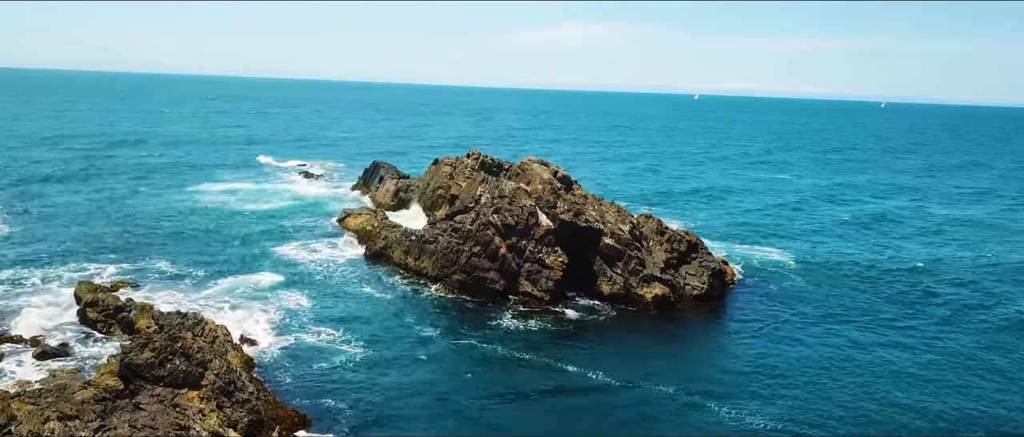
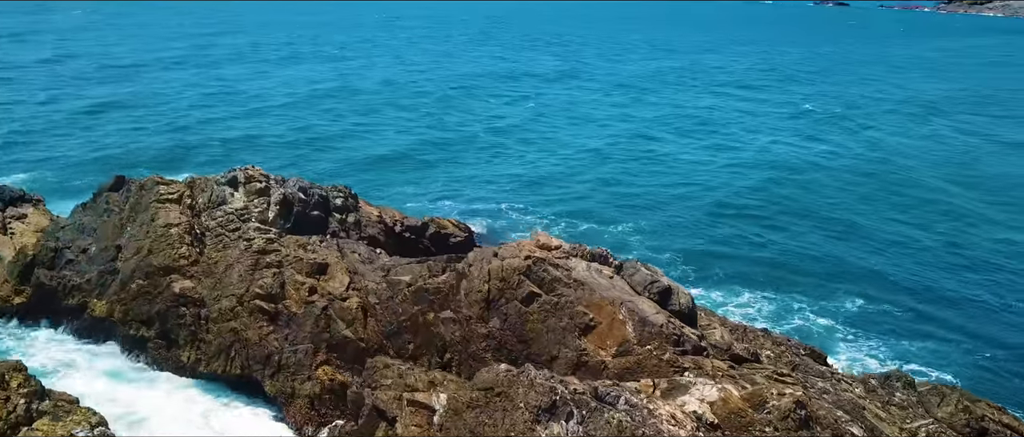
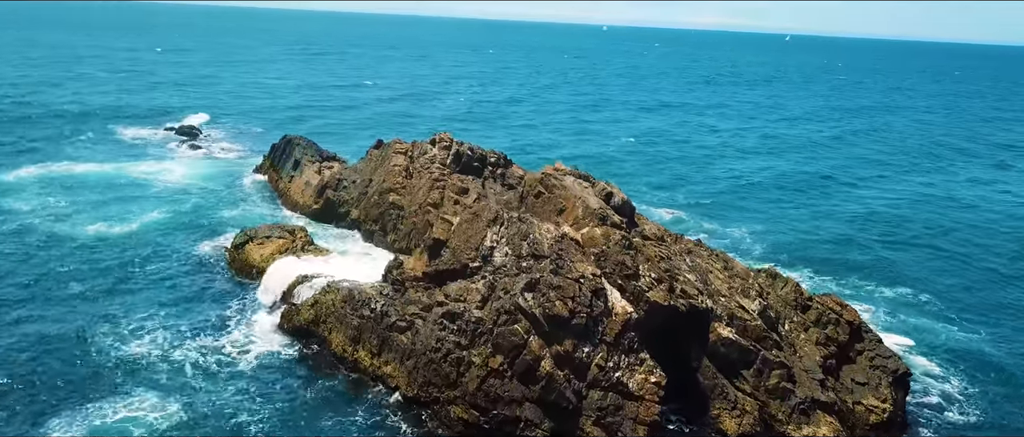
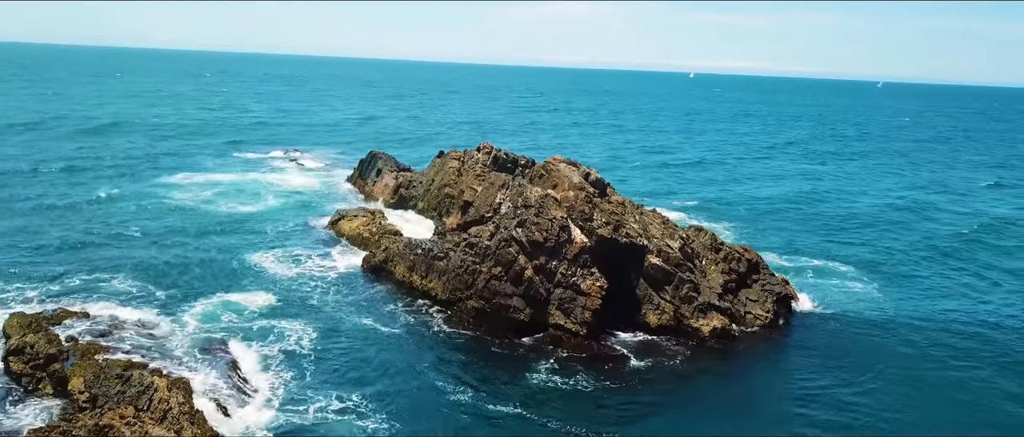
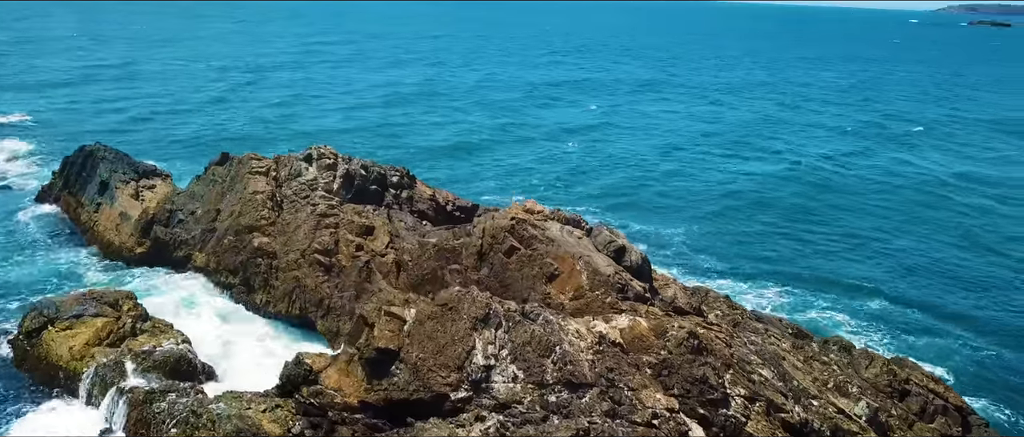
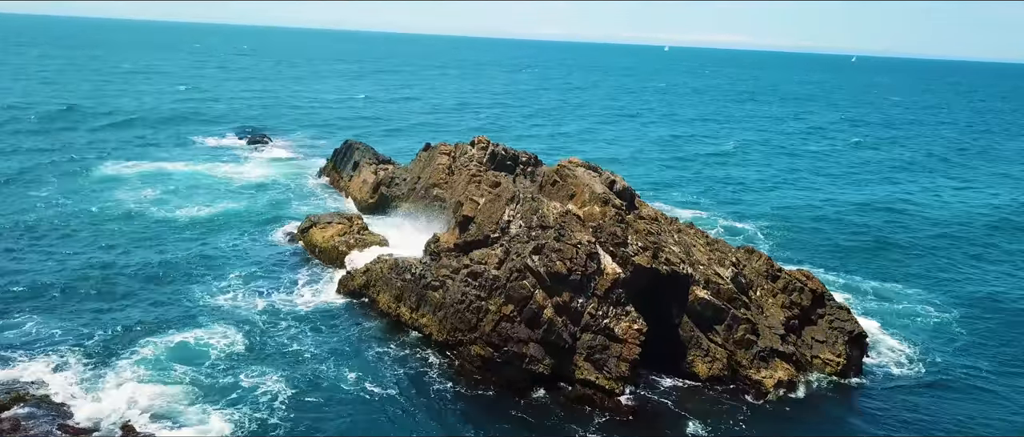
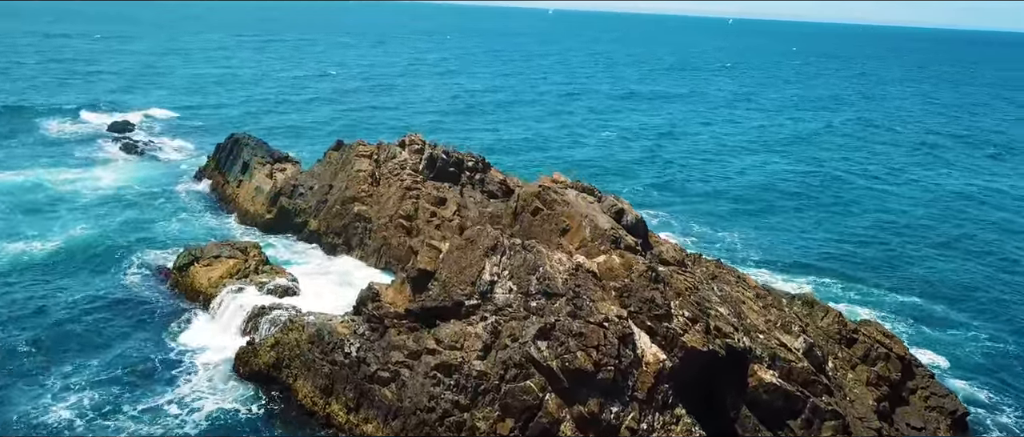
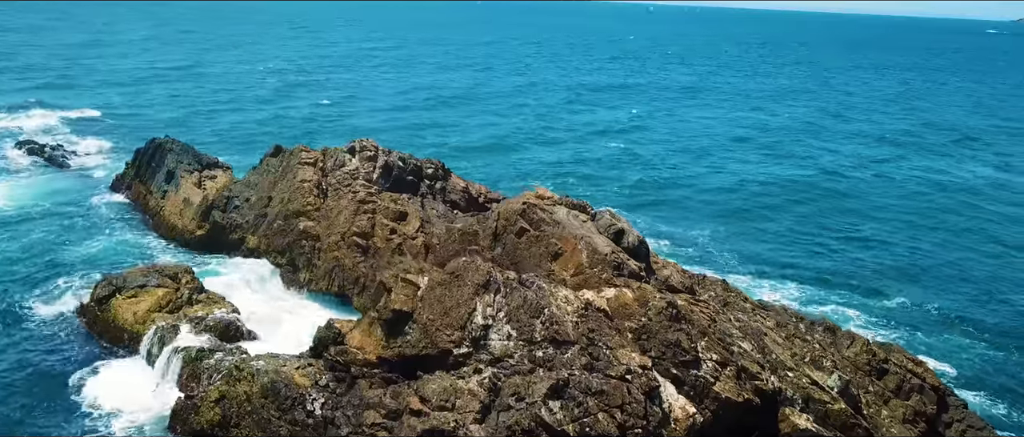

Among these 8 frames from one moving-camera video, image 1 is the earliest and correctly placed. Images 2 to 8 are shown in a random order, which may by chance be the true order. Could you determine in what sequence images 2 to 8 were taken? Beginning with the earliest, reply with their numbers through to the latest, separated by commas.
4, 6, 3, 7, 8, 5, 2
